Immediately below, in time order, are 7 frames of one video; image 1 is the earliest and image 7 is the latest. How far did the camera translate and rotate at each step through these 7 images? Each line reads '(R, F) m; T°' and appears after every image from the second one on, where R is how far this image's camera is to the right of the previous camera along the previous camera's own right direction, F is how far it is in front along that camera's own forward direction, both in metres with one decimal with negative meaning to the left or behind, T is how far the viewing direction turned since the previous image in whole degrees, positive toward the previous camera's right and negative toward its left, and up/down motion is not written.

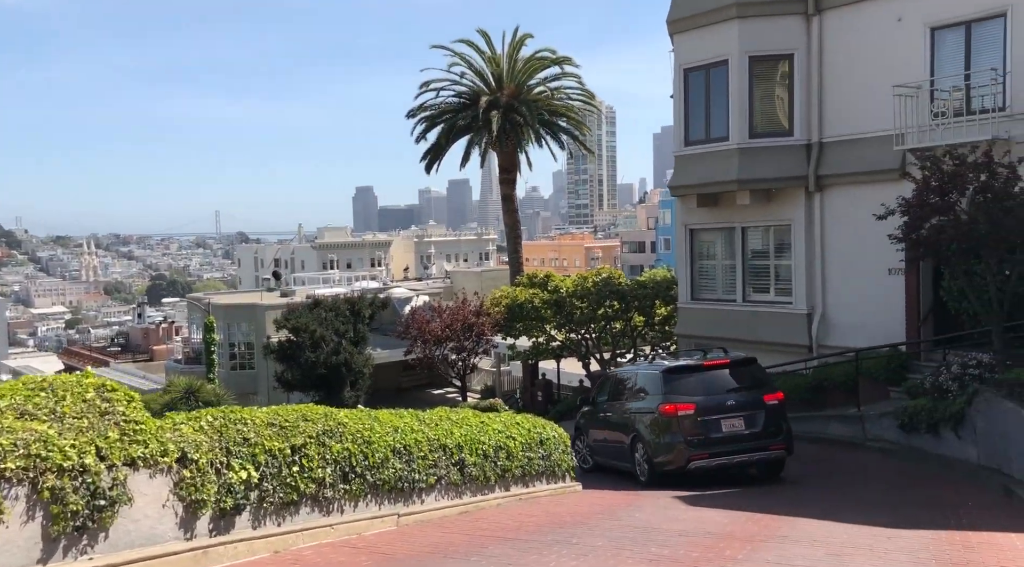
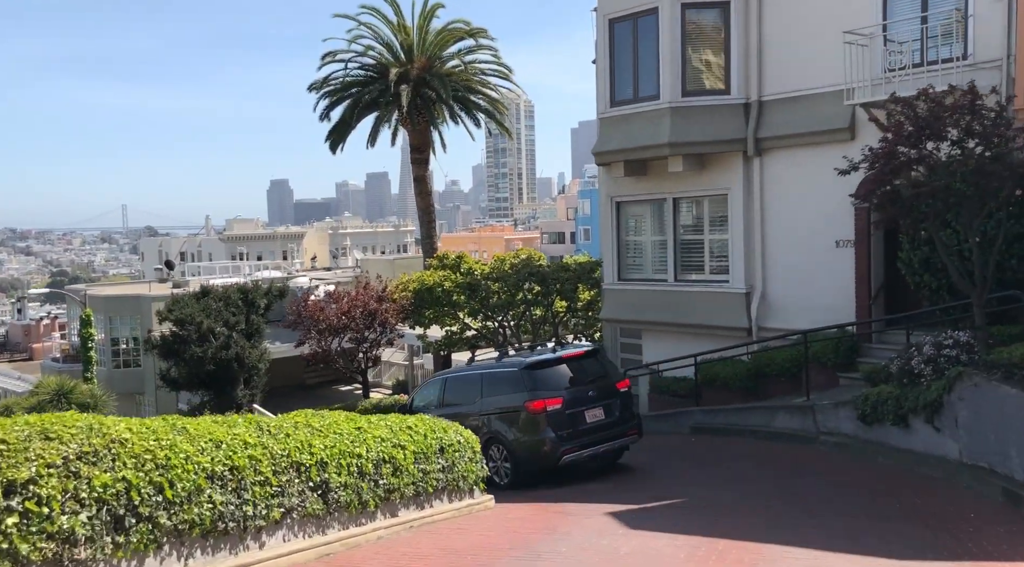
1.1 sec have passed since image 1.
(+0.3, +2.4) m; +5°
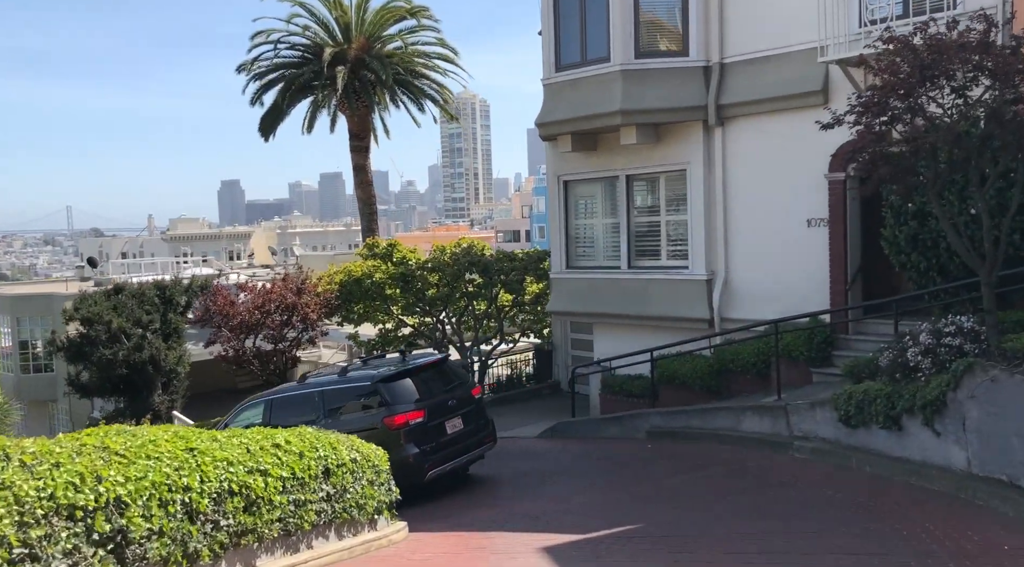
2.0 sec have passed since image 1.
(+0.4, +2.0) m; +3°
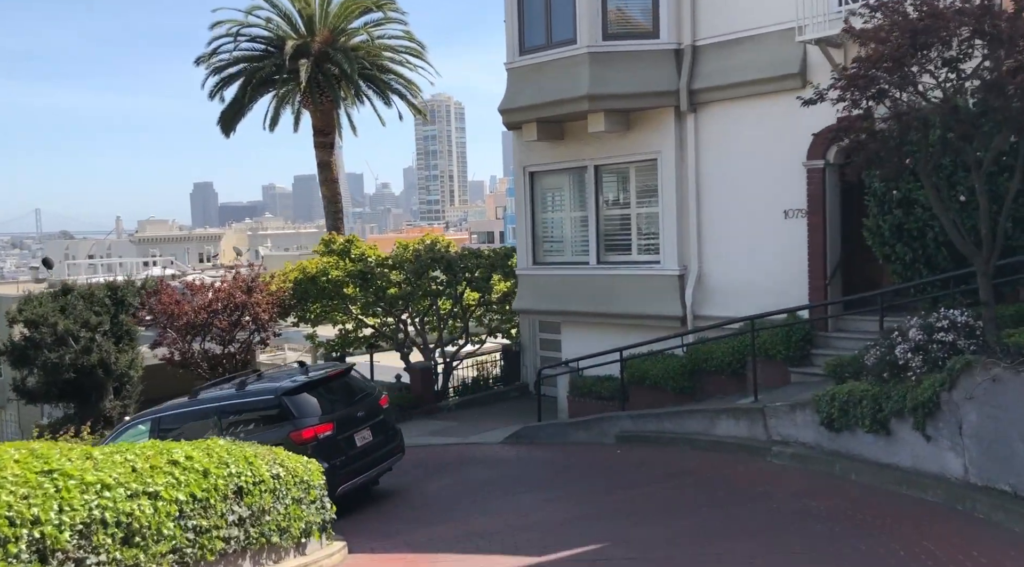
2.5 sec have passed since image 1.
(+0.2, +0.9) m; +1°
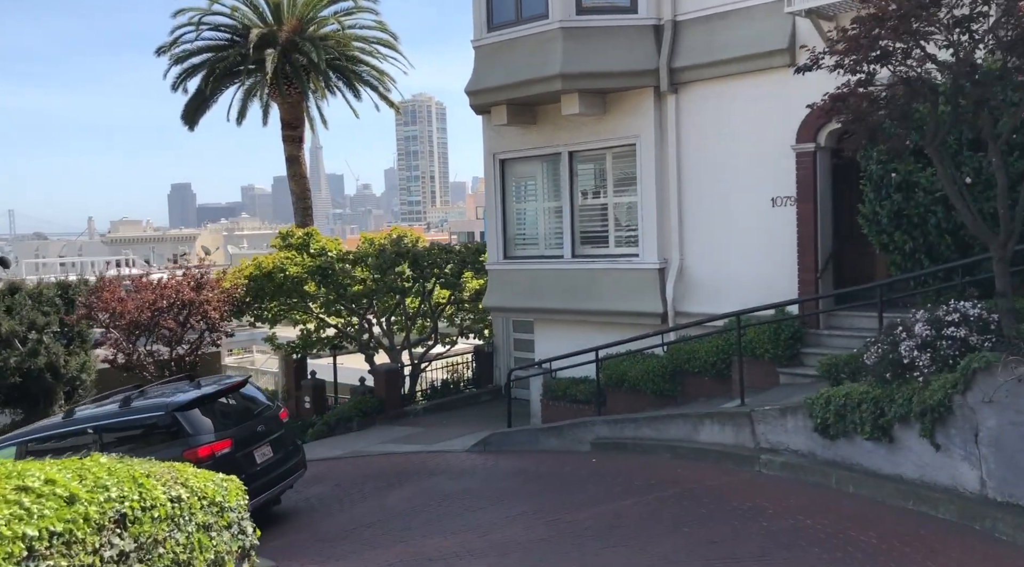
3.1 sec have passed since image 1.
(+0.2, +1.0) m; +1°
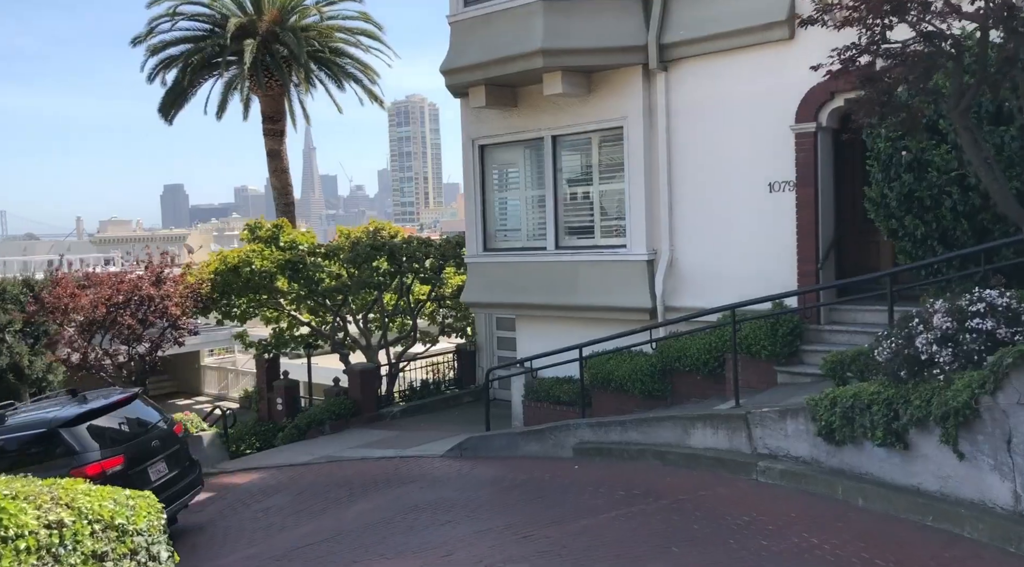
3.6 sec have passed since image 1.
(+0.2, +0.9) m; 0°
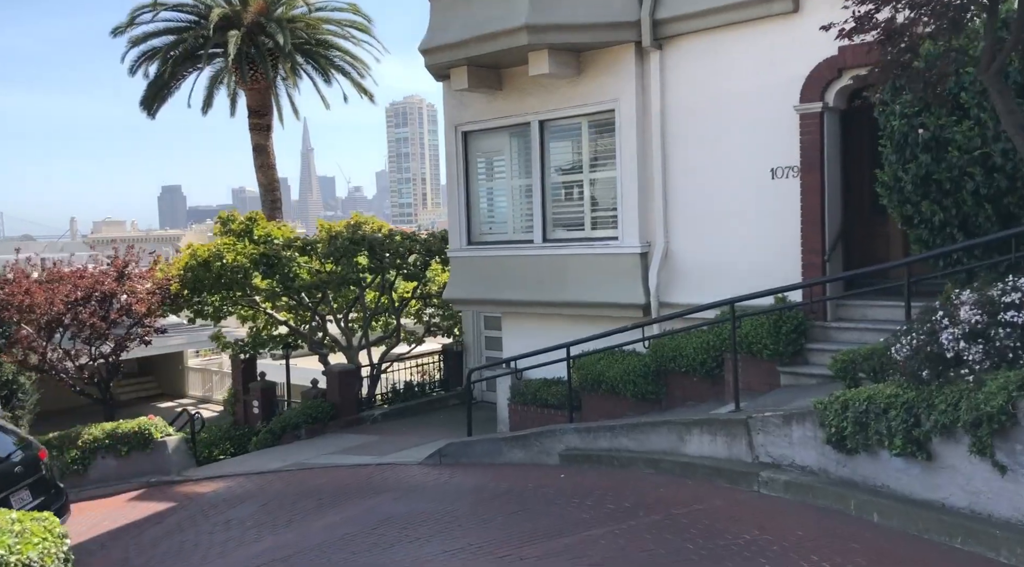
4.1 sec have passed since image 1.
(+0.2, +0.9) m; 0°
